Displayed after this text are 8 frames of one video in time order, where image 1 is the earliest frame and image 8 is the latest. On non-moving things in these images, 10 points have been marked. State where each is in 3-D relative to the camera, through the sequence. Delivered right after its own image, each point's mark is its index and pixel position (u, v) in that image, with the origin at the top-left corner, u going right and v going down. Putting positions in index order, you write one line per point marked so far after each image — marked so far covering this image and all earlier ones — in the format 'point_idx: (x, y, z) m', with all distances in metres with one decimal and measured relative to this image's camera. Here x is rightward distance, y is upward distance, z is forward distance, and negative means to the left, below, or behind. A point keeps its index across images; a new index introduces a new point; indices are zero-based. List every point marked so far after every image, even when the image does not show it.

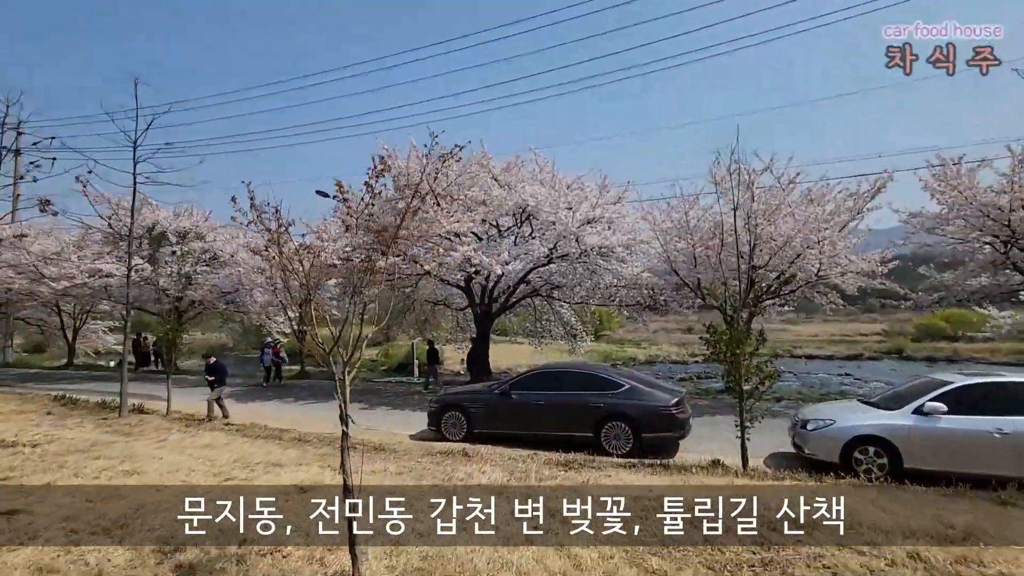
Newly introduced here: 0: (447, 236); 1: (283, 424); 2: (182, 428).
0: (-2.0, +1.6, +16.1) m
1: (-5.6, -3.3, +12.9) m
2: (-5.7, -2.4, +8.9) m
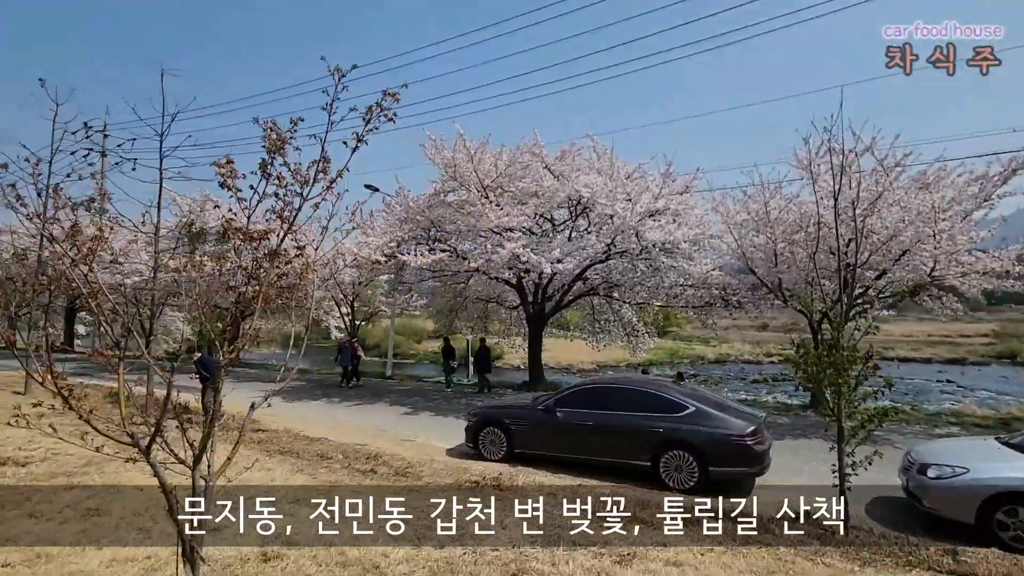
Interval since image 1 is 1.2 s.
0: (-0.5, +1.6, +15.0) m
1: (-4.4, -3.3, +12.3) m
2: (-5.0, -2.4, +8.4) m
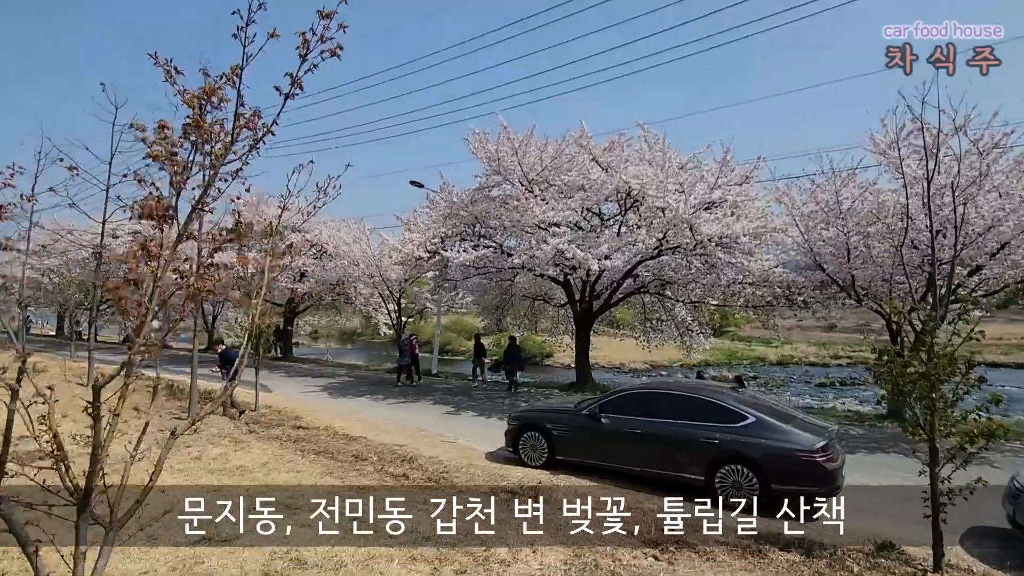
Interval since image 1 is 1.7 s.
0: (+0.8, +1.7, +14.5) m
1: (-3.4, -3.2, +12.2) m
2: (-4.4, -2.4, +8.4) m
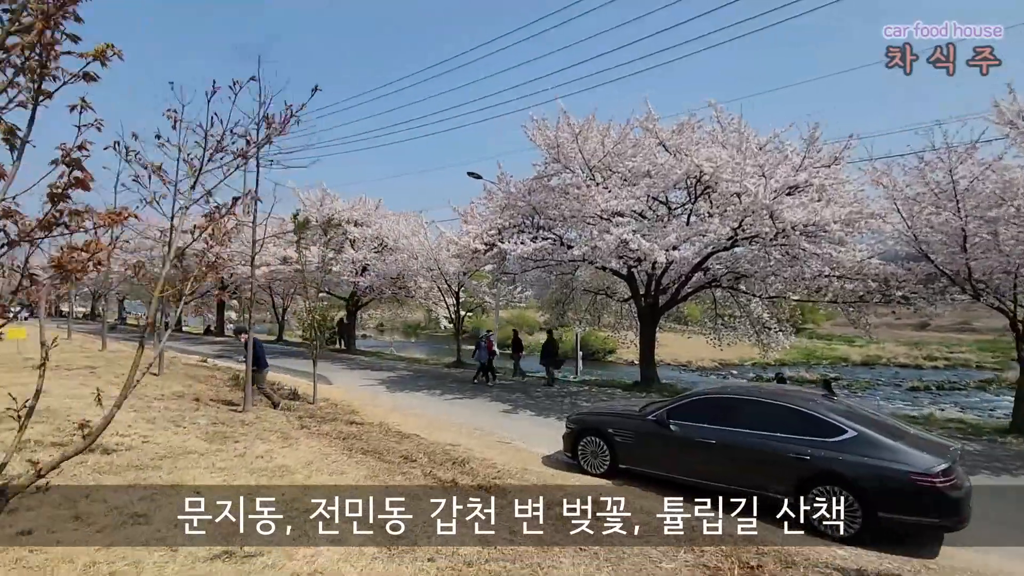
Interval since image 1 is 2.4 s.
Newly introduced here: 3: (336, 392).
0: (+2.4, +1.9, +13.6) m
1: (-2.1, -3.0, +12.0) m
2: (-3.5, -2.3, +8.2) m
3: (-5.1, -3.0, +14.9) m
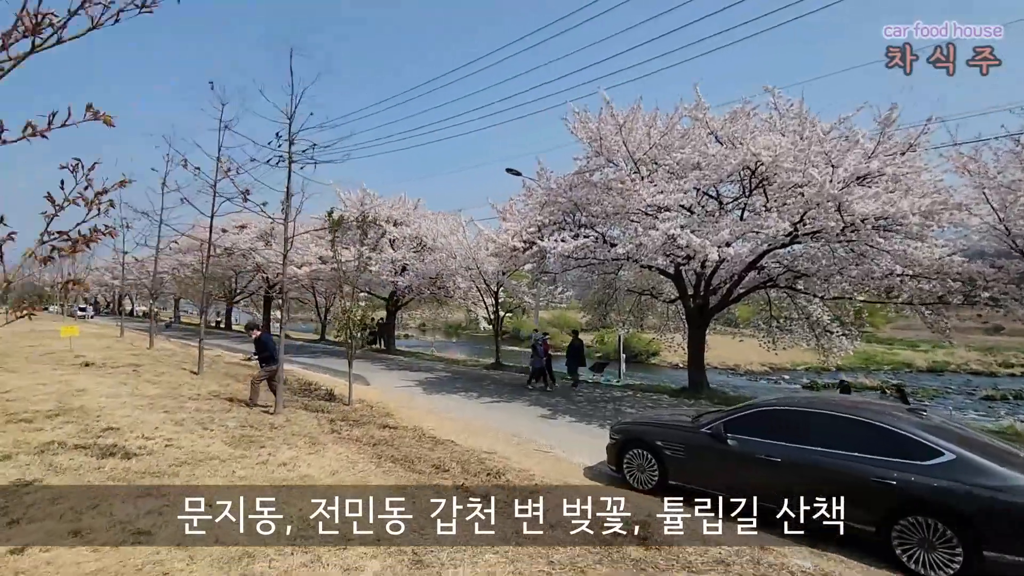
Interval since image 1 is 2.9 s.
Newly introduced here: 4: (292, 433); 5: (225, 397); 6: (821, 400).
0: (+3.4, +1.9, +12.8) m
1: (-1.2, -3.0, +11.5) m
2: (-2.9, -2.2, +7.9) m
3: (-4.0, -2.9, +14.7) m
4: (-3.3, -2.2, +7.9) m
5: (-5.5, -2.1, +10.0) m
6: (+4.0, -1.4, +6.7) m
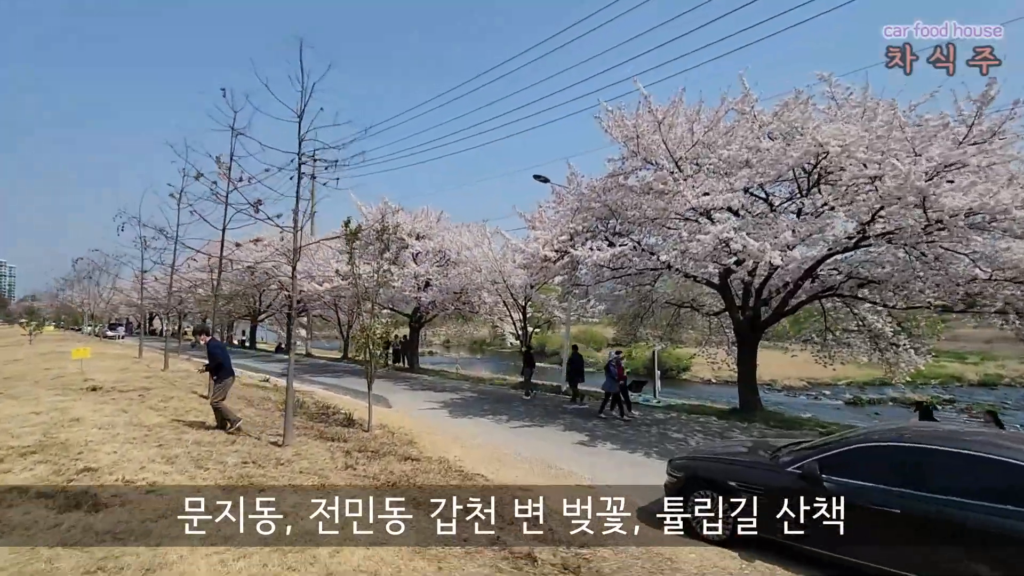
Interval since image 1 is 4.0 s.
0: (+4.1, +1.6, +11.6) m
1: (-0.5, -3.3, +10.4) m
2: (-2.4, -2.4, +6.9) m
3: (-3.1, -3.4, +13.7) m
4: (-2.8, -2.4, +6.9) m
5: (-4.9, -2.4, +9.0) m
6: (+4.4, -1.5, +5.4) m
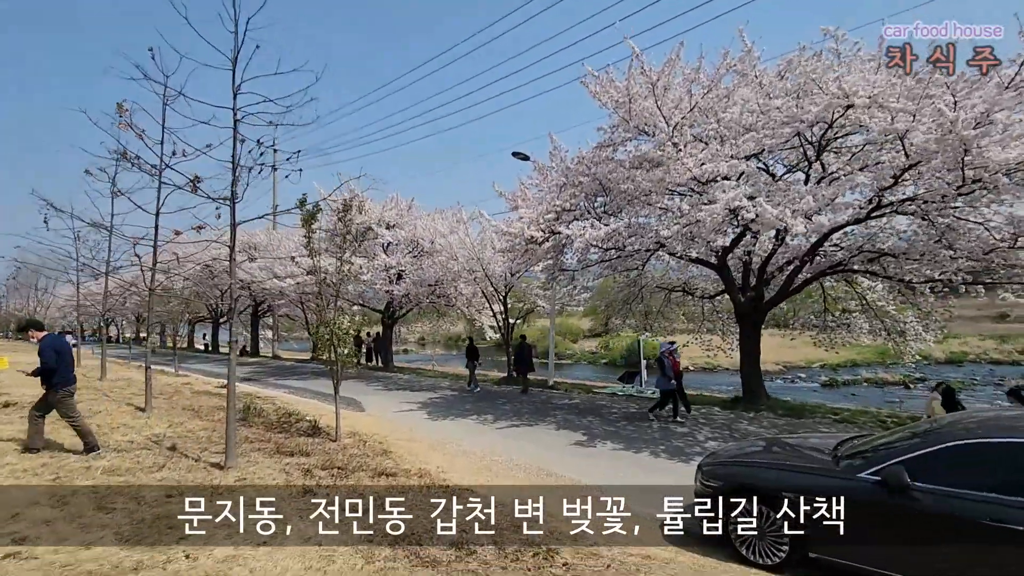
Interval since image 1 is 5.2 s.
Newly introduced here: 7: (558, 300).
0: (+3.7, +2.1, +10.5) m
1: (-0.7, -3.0, +9.0) m
2: (-2.4, -2.2, +5.4) m
3: (-3.5, -3.1, +12.2) m
4: (-2.8, -2.2, +5.4) m
5: (-5.0, -2.3, +7.5) m
6: (+4.5, -1.1, +4.3) m
7: (+1.6, -0.5, +18.3) m
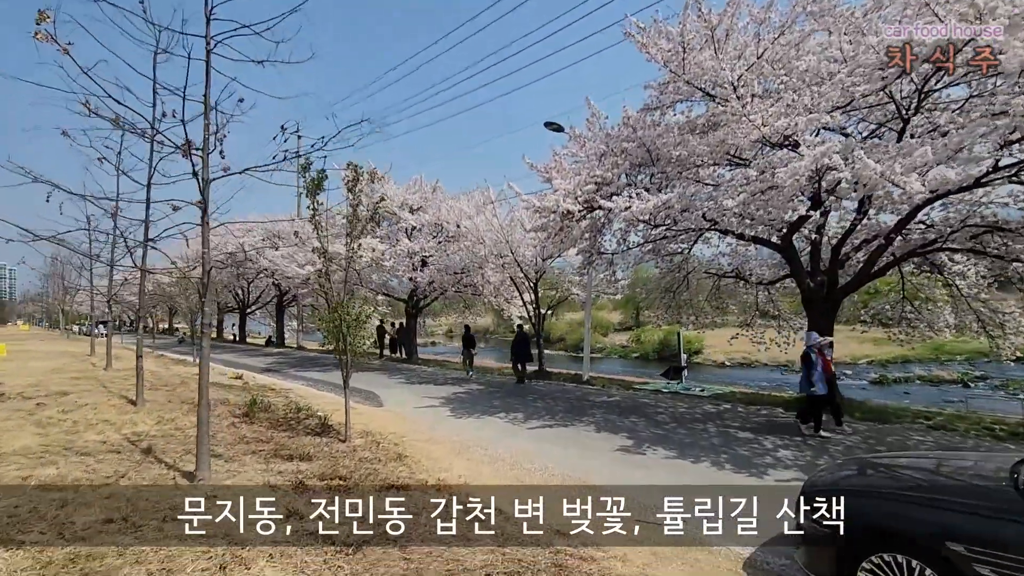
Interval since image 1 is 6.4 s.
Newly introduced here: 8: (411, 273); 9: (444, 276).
0: (+4.3, +2.4, +8.8) m
1: (-0.2, -2.7, +7.7) m
2: (-2.1, -2.0, +4.2) m
3: (-2.8, -2.8, +11.1) m
4: (-2.4, -1.9, +4.2) m
5: (-4.5, -1.9, +6.4) m
6: (+4.7, -0.8, +2.7) m
7: (+2.6, 0.0, +16.8) m
8: (-3.8, +0.5, +19.5) m
9: (-2.5, +0.5, +19.2) m
